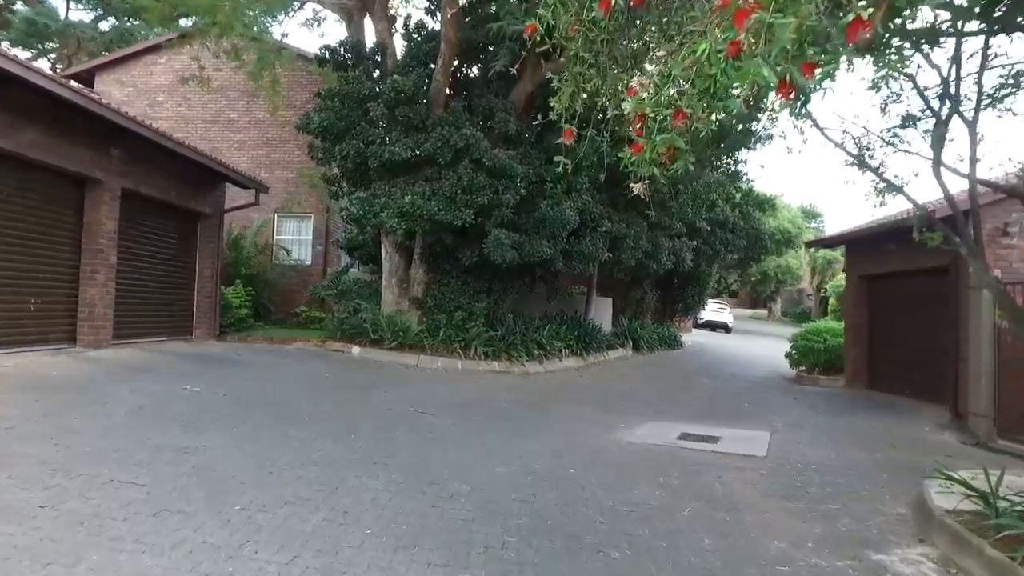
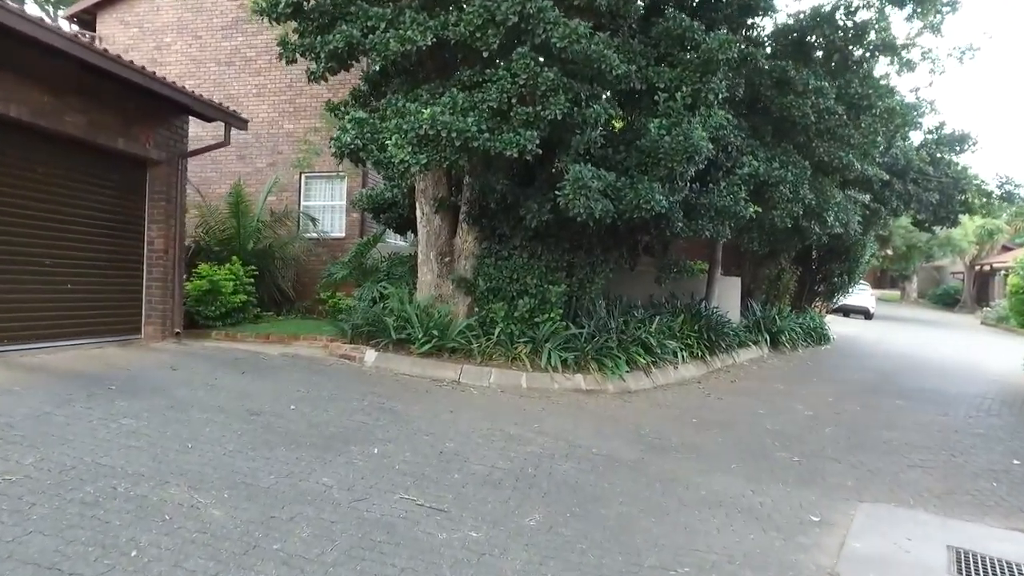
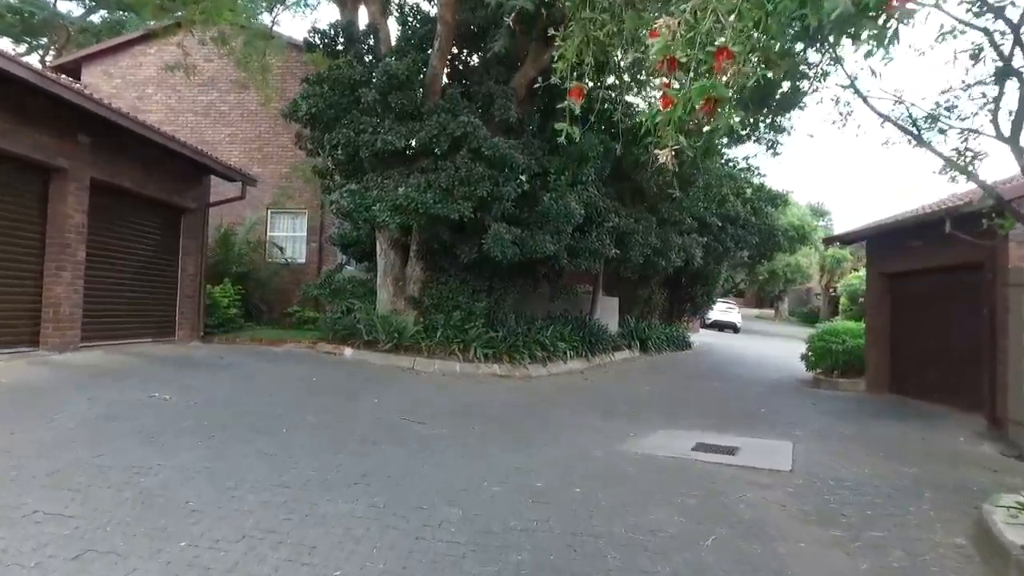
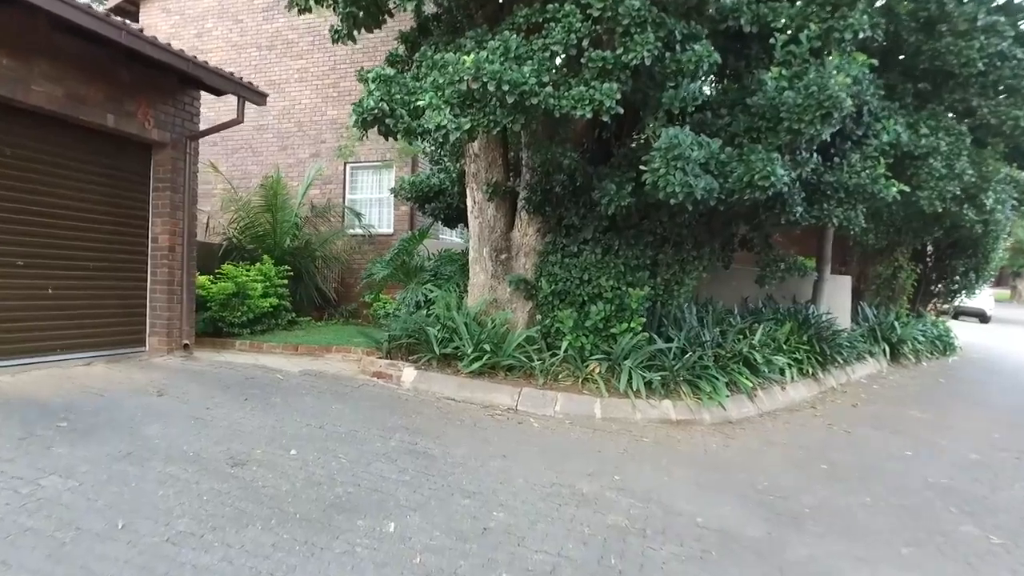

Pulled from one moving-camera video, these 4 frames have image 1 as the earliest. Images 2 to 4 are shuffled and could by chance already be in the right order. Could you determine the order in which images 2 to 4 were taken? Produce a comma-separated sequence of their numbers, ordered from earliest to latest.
3, 2, 4
